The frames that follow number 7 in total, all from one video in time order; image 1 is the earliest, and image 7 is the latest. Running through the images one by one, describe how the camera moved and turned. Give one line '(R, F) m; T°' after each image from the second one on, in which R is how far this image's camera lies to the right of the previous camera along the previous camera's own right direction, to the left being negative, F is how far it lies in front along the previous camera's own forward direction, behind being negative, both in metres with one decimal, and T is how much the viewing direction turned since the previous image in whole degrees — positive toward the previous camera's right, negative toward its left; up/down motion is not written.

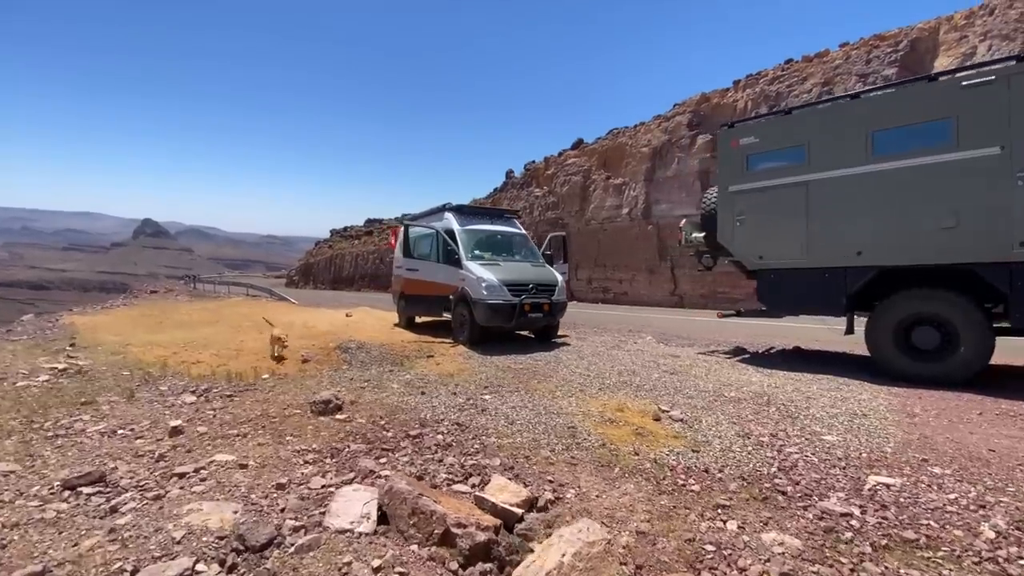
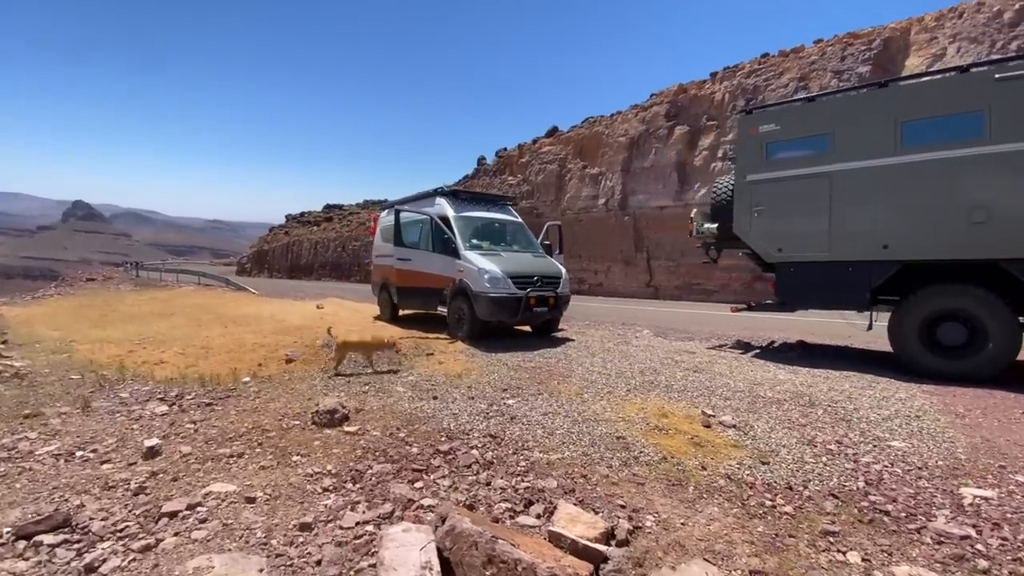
(-0.9, +0.8) m; +5°
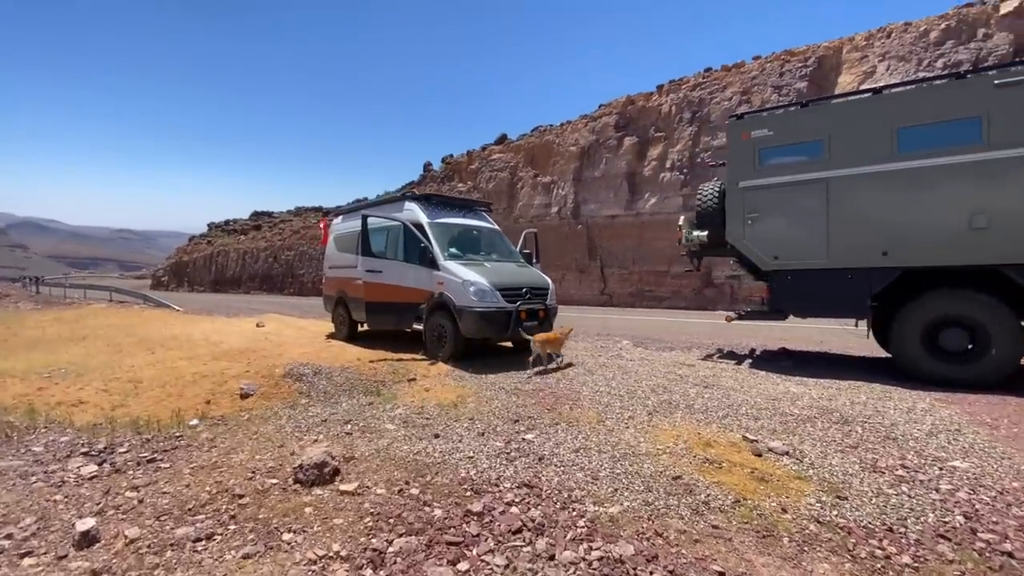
(-0.9, +0.9) m; +7°
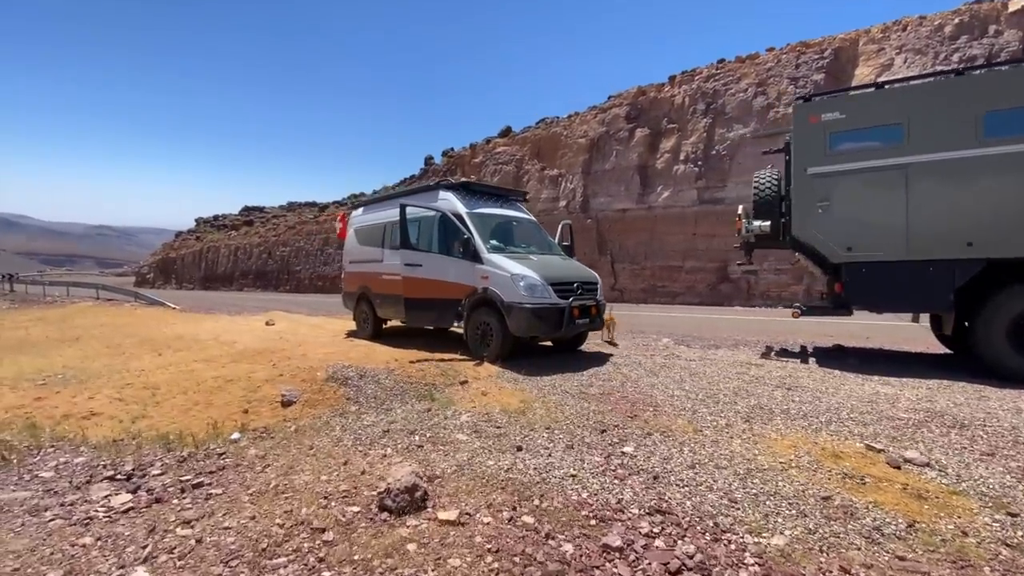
(-1.1, +0.7) m; +1°
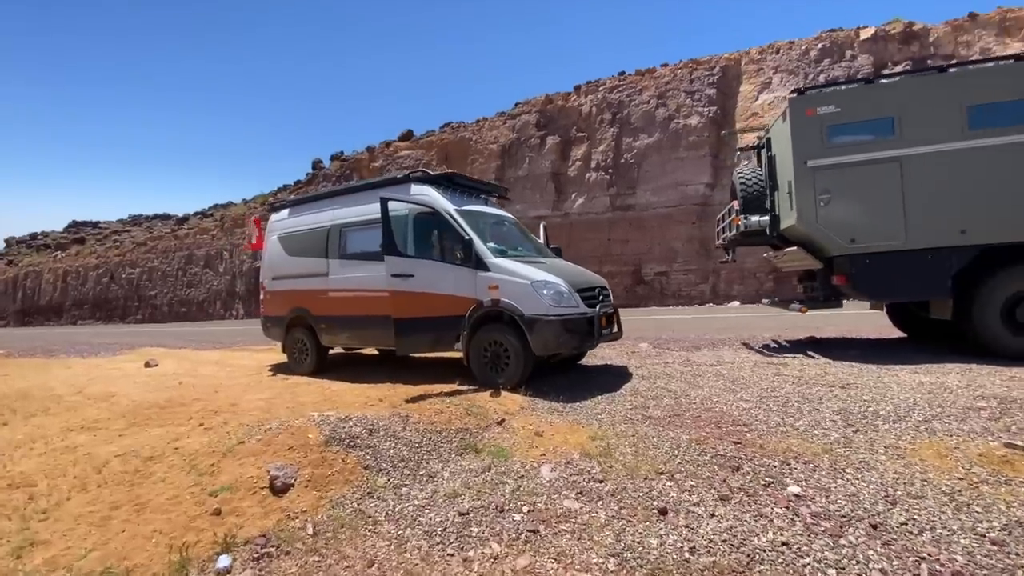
(-1.9, +1.7) m; +14°
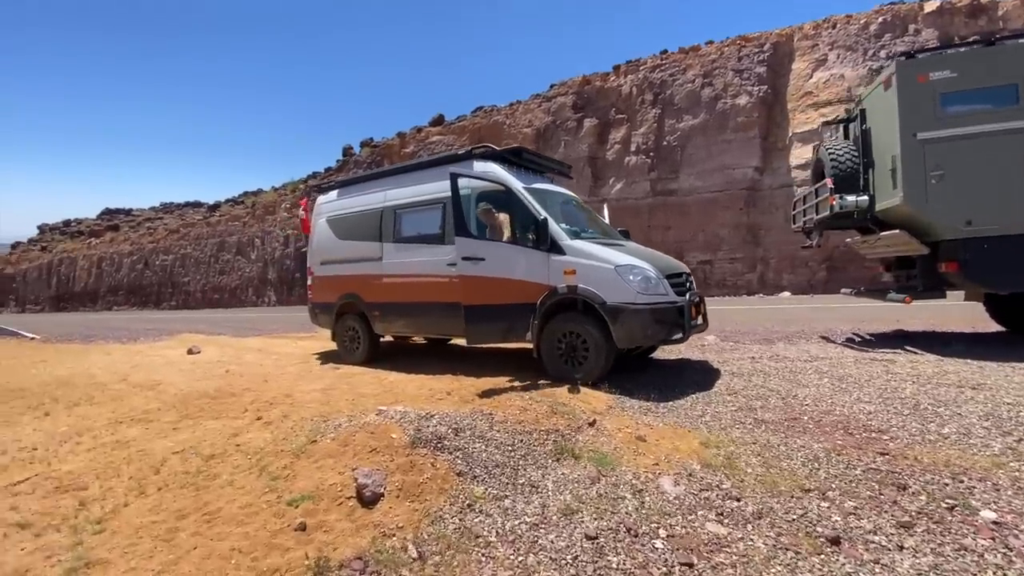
(-0.8, +0.6) m; -2°
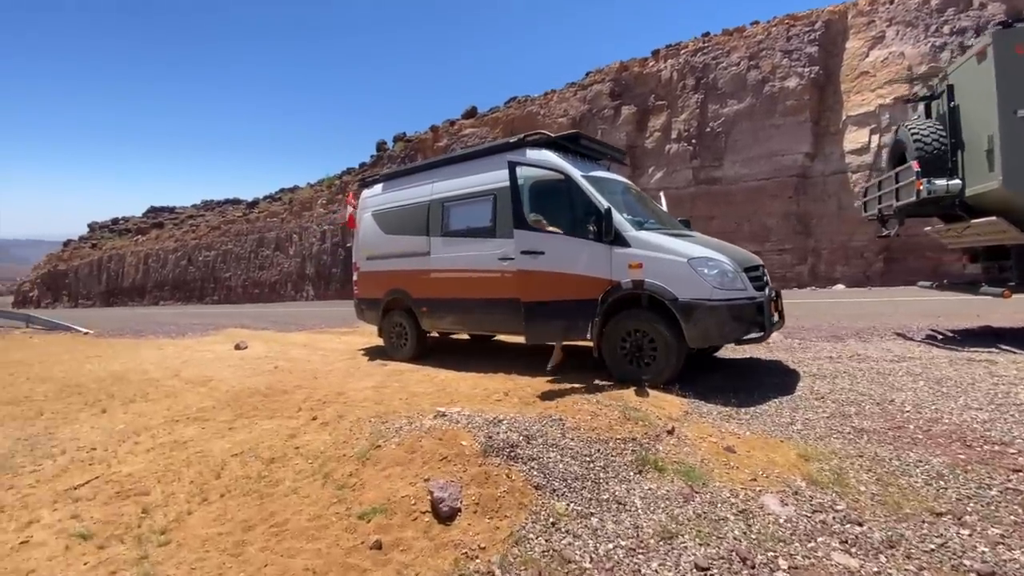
(-0.4, +0.3) m; -3°
